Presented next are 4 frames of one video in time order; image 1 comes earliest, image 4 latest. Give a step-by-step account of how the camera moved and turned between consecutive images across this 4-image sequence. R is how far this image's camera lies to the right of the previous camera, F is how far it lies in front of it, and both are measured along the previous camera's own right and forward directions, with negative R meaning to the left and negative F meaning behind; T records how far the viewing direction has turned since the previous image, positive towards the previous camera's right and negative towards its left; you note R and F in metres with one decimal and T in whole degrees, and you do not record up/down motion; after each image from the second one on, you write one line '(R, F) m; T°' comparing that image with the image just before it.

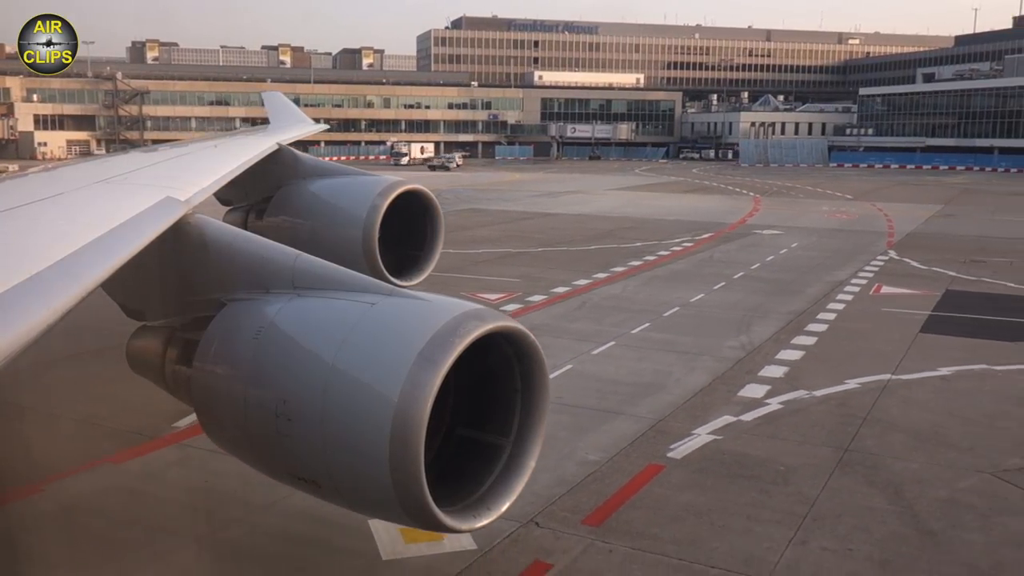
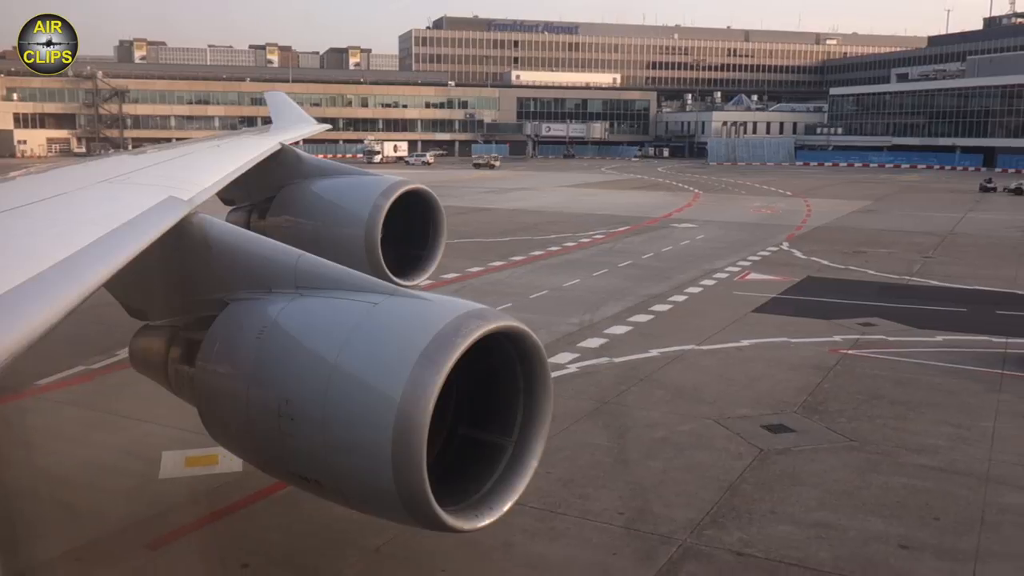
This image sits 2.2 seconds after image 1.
(+3.5, -2.0) m; 0°
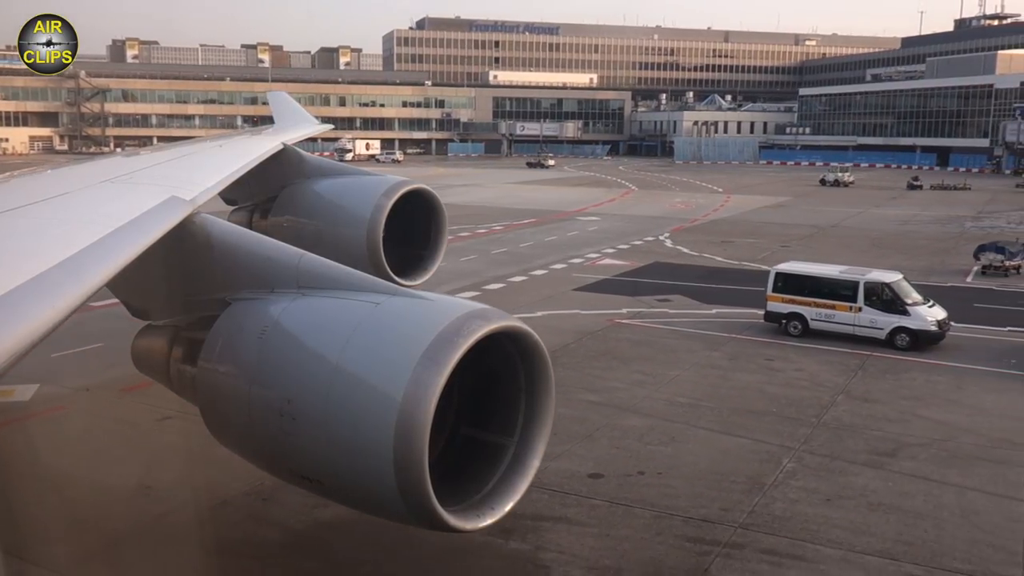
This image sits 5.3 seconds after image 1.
(+4.8, -2.7) m; 0°
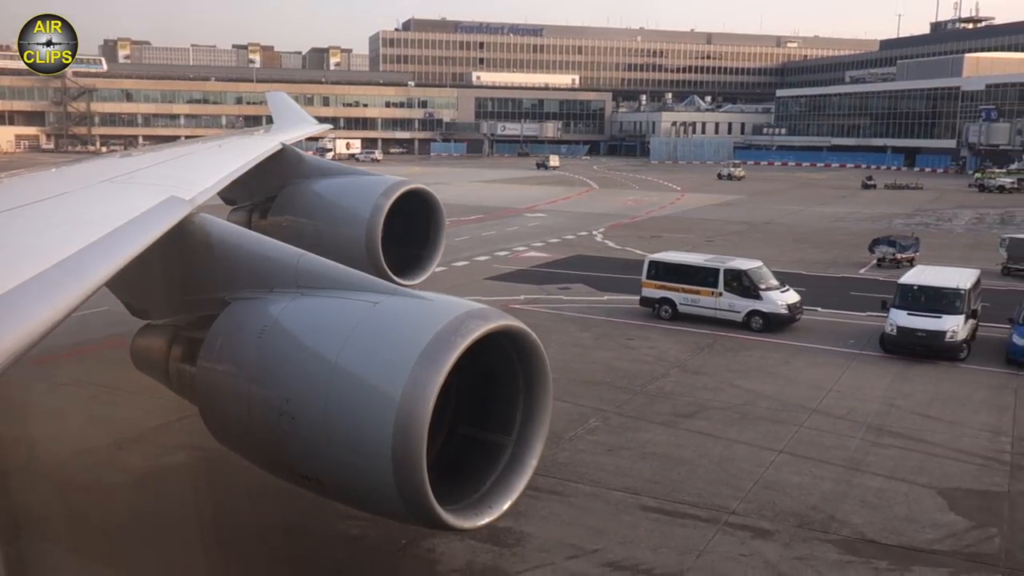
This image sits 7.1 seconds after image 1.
(+2.7, -1.6) m; 0°
